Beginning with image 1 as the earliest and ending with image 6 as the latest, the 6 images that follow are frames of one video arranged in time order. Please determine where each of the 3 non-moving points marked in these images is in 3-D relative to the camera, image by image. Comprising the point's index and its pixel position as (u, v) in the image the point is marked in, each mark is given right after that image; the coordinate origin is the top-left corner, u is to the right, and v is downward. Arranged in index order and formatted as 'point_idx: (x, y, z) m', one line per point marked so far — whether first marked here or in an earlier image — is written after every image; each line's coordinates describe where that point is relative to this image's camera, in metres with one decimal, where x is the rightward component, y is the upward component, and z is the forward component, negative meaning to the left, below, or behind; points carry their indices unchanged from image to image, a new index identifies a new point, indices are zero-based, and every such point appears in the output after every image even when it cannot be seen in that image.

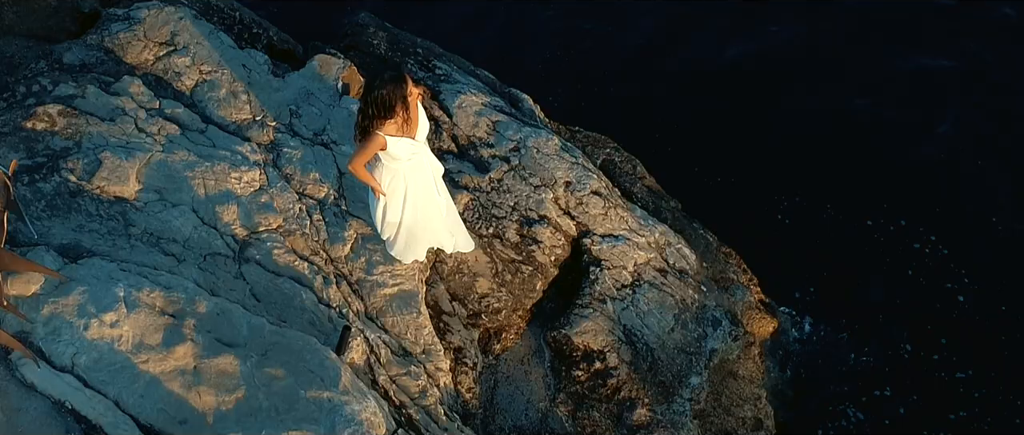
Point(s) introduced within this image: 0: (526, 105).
0: (+0.1, +1.1, +8.0) m
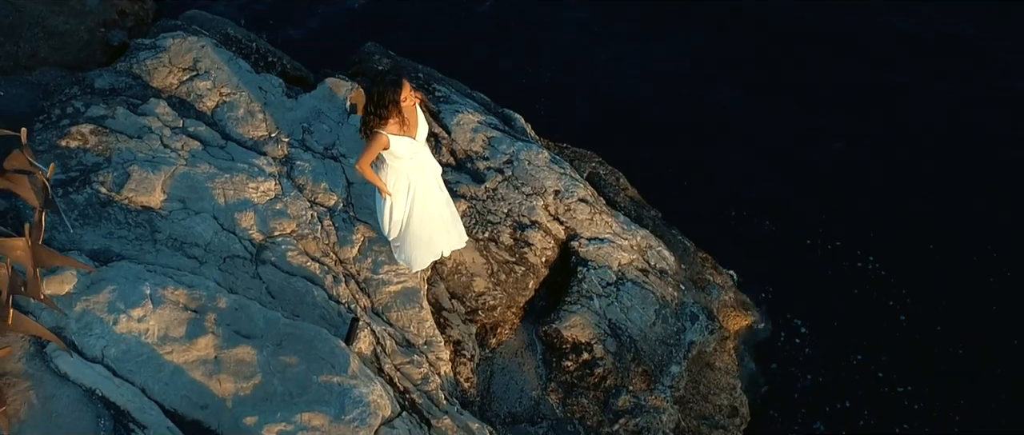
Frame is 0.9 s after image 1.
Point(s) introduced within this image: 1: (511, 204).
0: (+0.1, +1.0, +8.8) m
1: (0.0, +0.1, +7.9) m
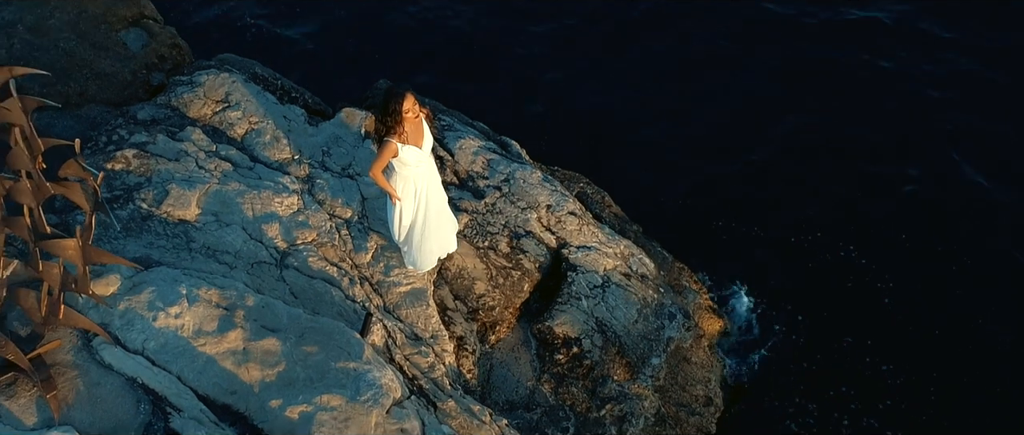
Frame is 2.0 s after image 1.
0: (0.0, +0.8, +9.8) m
1: (0.0, 0.0, +8.8) m
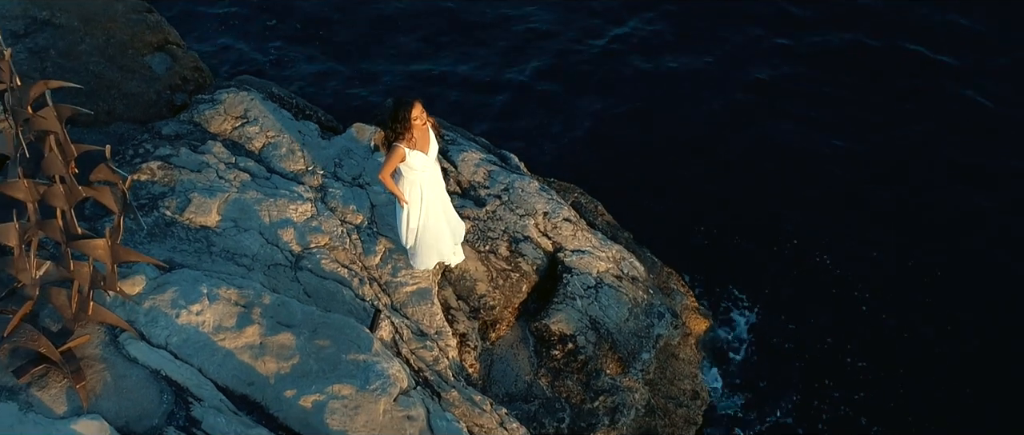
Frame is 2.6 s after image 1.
0: (0.0, +0.7, +10.4) m
1: (-0.1, -0.1, +9.4) m
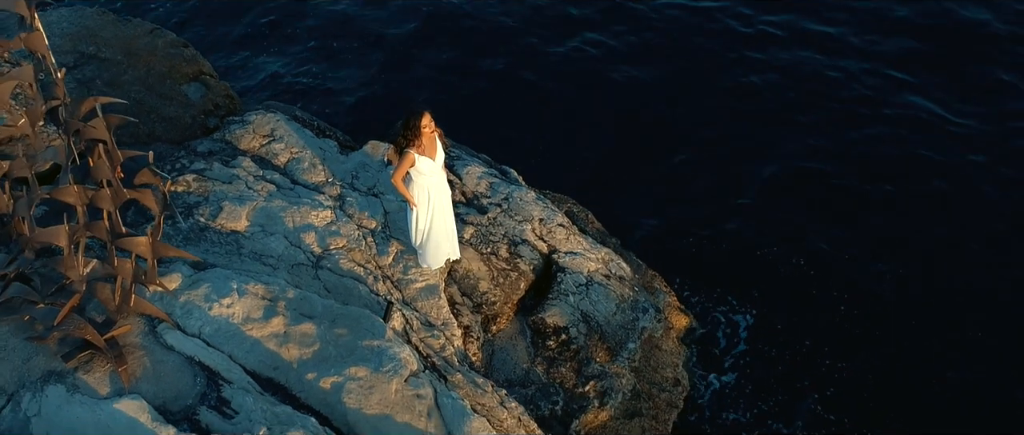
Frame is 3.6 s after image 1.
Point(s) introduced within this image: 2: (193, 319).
0: (0.0, +0.5, +11.4) m
1: (-0.1, -0.1, +10.4) m
2: (-3.4, -1.0, +9.1) m
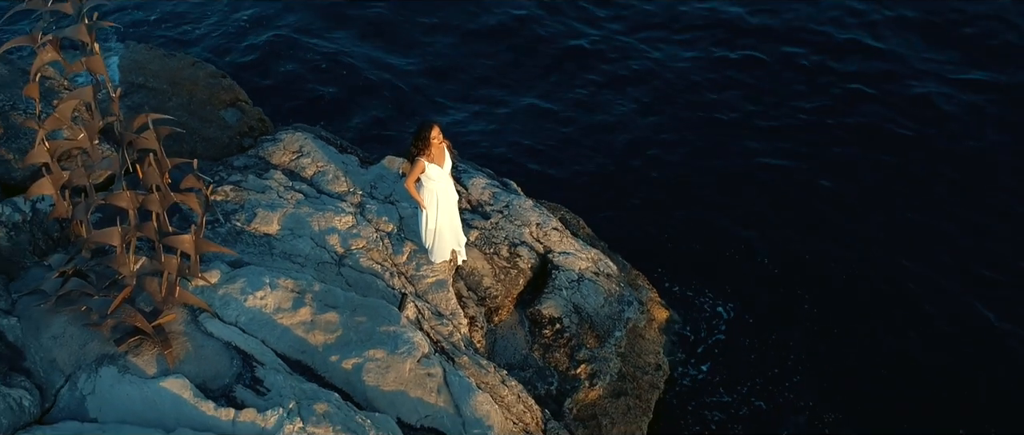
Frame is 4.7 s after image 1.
0: (0.0, +0.4, +12.7) m
1: (-0.1, -0.2, +11.7) m
2: (-3.4, -1.1, +10.3) m
